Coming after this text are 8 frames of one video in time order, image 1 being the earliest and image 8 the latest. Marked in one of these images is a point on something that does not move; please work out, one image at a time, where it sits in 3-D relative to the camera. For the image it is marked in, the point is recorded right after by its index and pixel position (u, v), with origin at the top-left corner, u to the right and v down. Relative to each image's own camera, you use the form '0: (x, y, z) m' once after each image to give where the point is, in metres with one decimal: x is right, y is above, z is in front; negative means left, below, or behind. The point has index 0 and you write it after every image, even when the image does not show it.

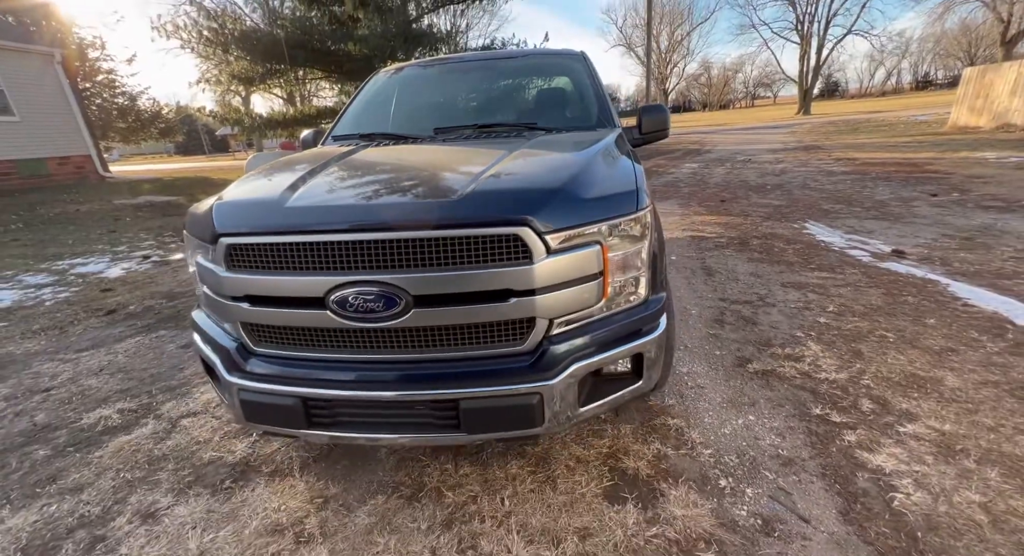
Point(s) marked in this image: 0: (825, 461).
0: (+1.2, -0.7, +1.8) m
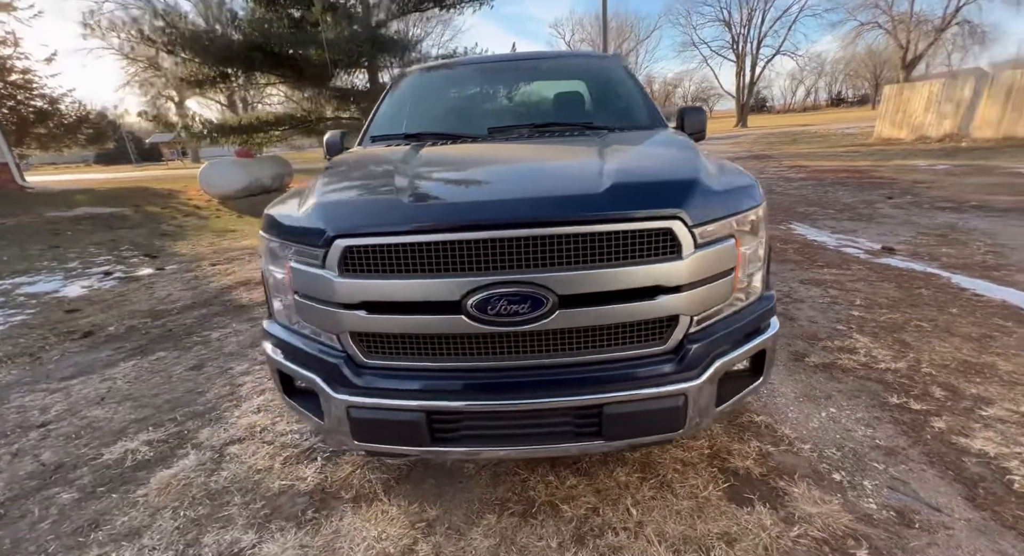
0: (+1.6, -0.7, +1.9) m
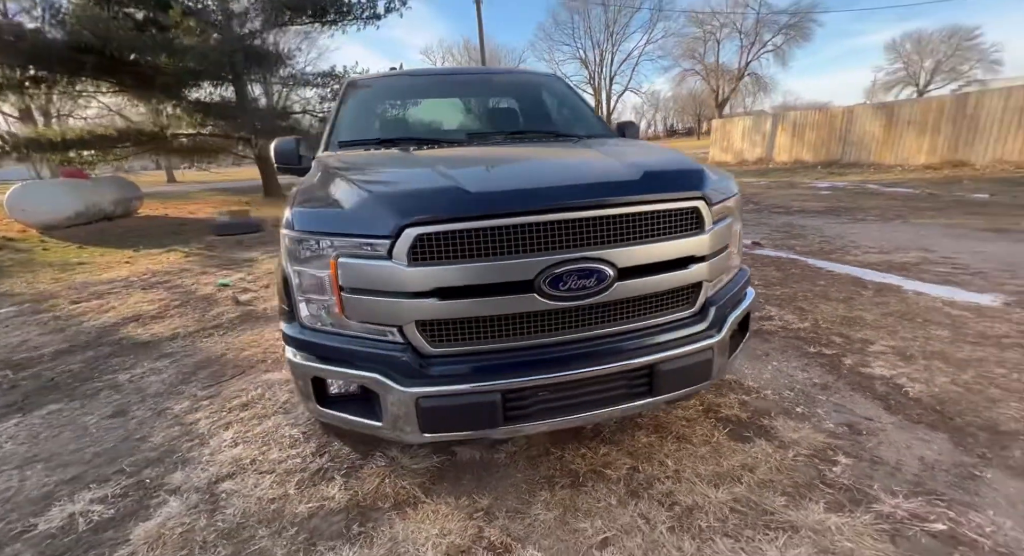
0: (+1.7, -0.5, +2.5) m
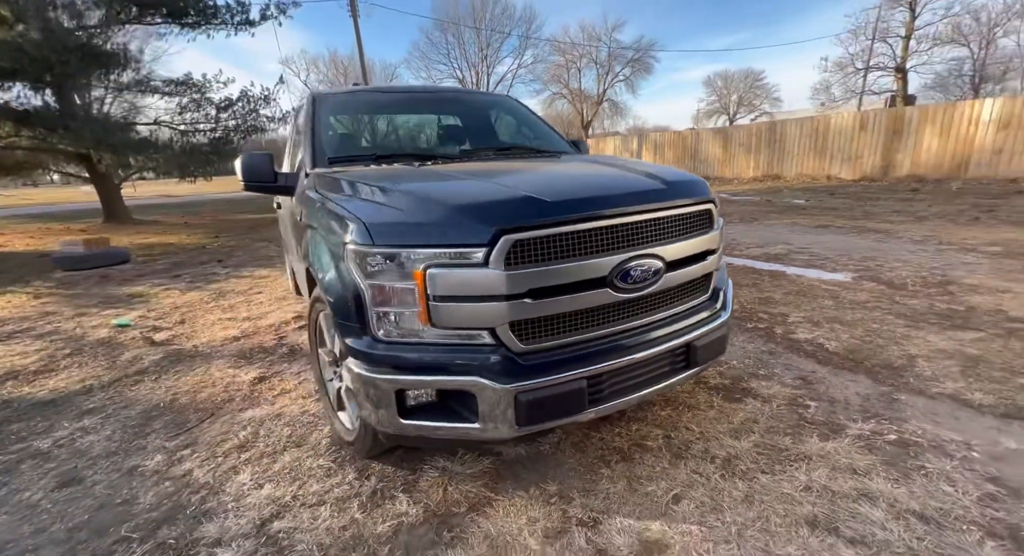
0: (+1.7, -0.4, +3.1) m
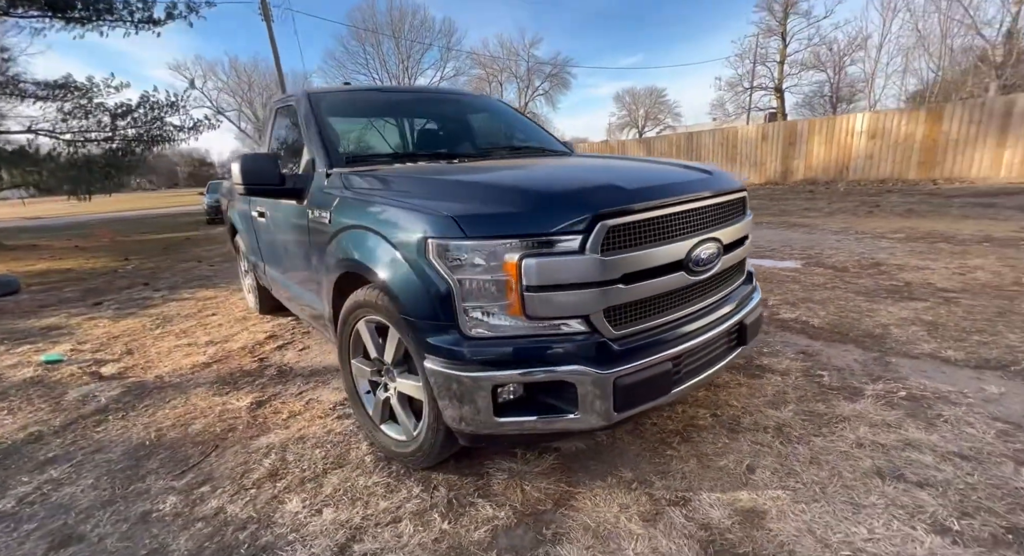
0: (+1.8, -0.3, +3.4) m
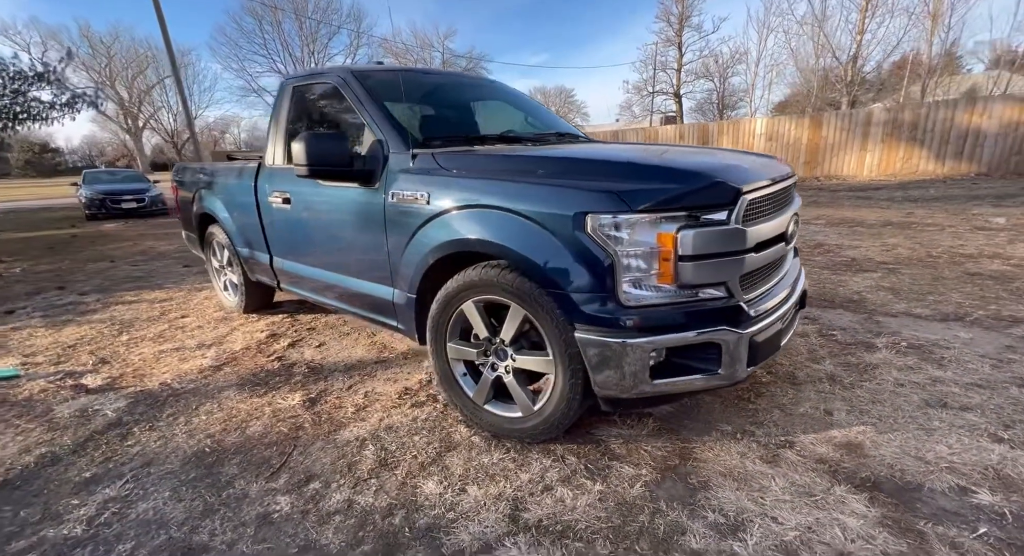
0: (+2.0, -0.1, +3.8) m
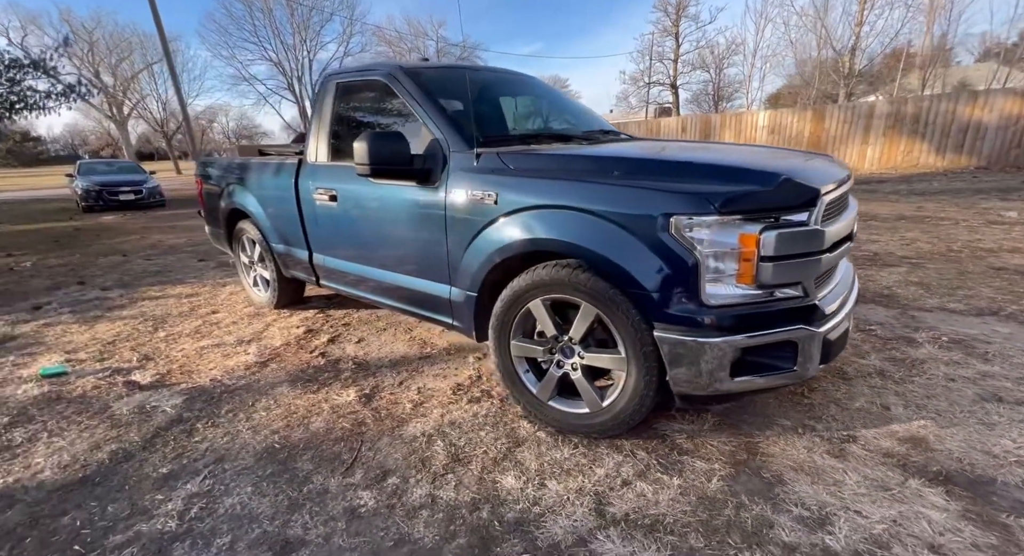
0: (+2.3, -0.1, +3.9) m
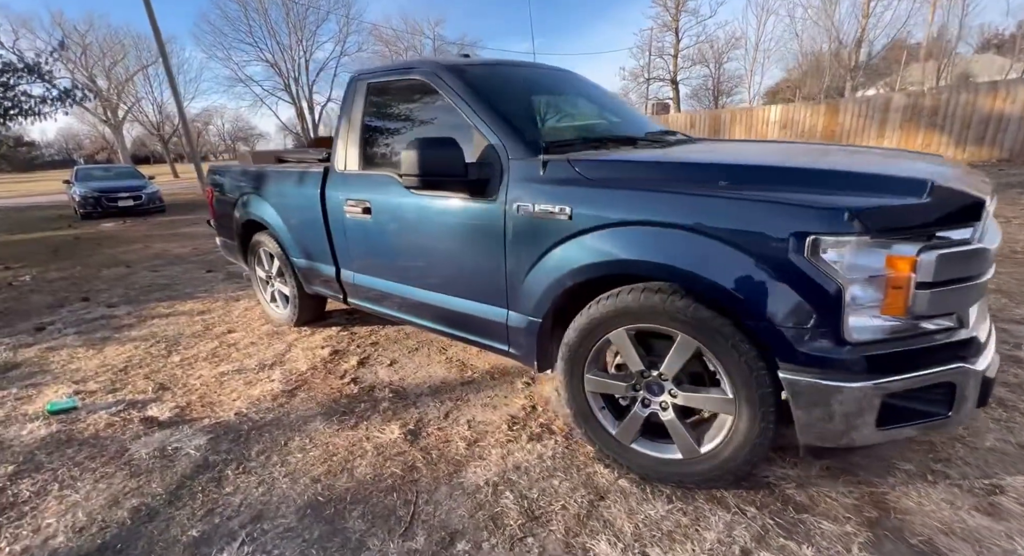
0: (+2.6, -0.2, +3.6) m
